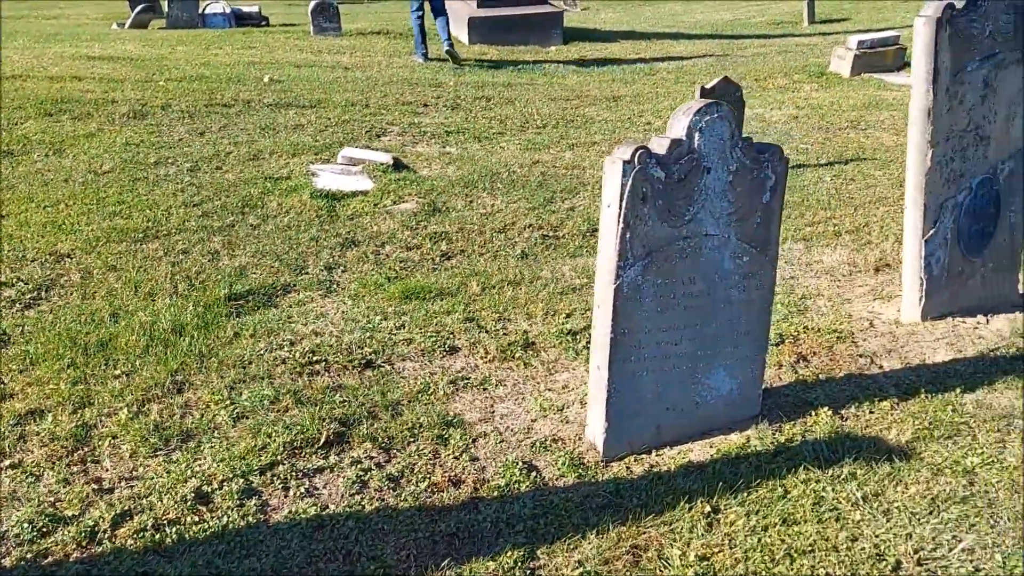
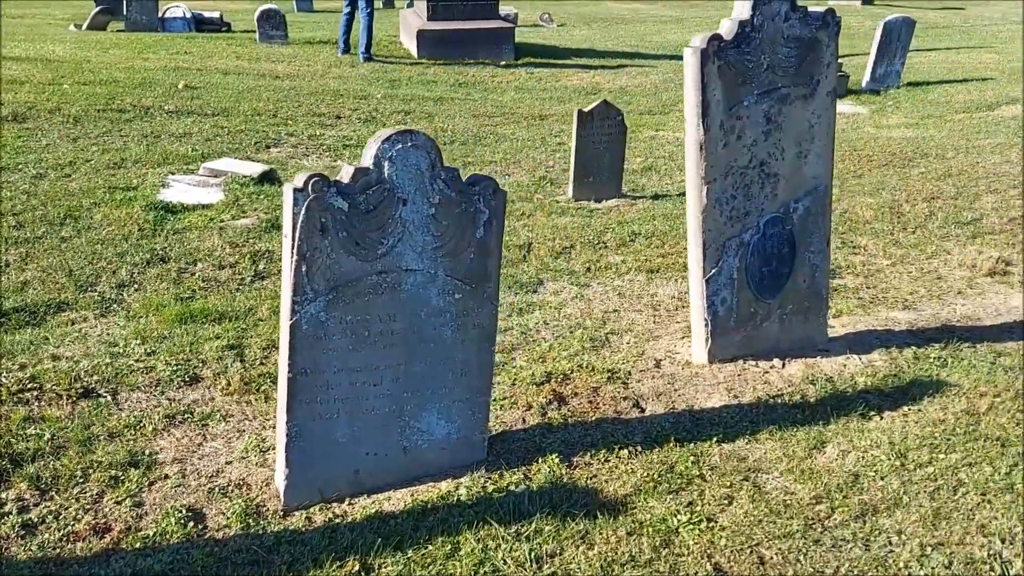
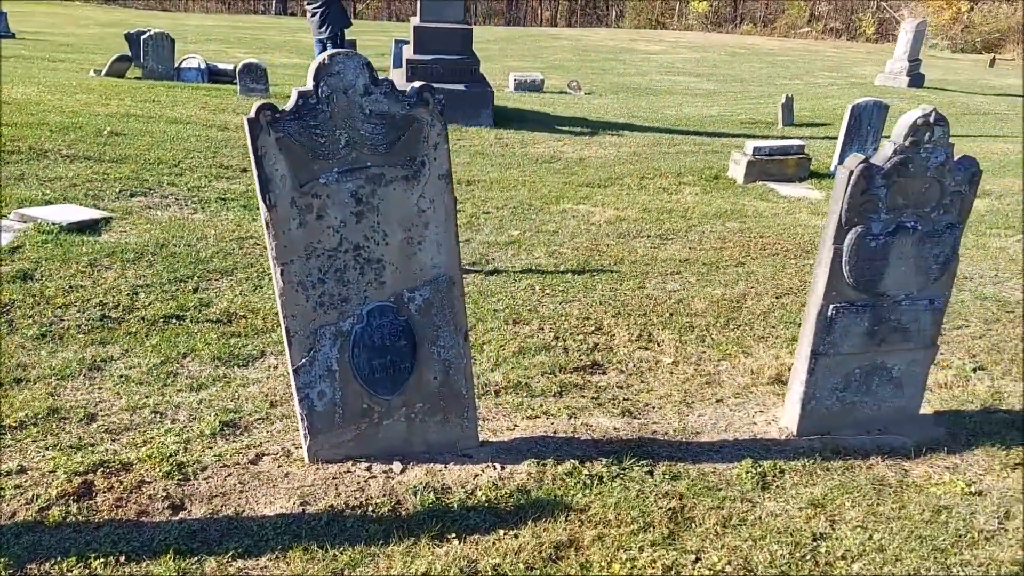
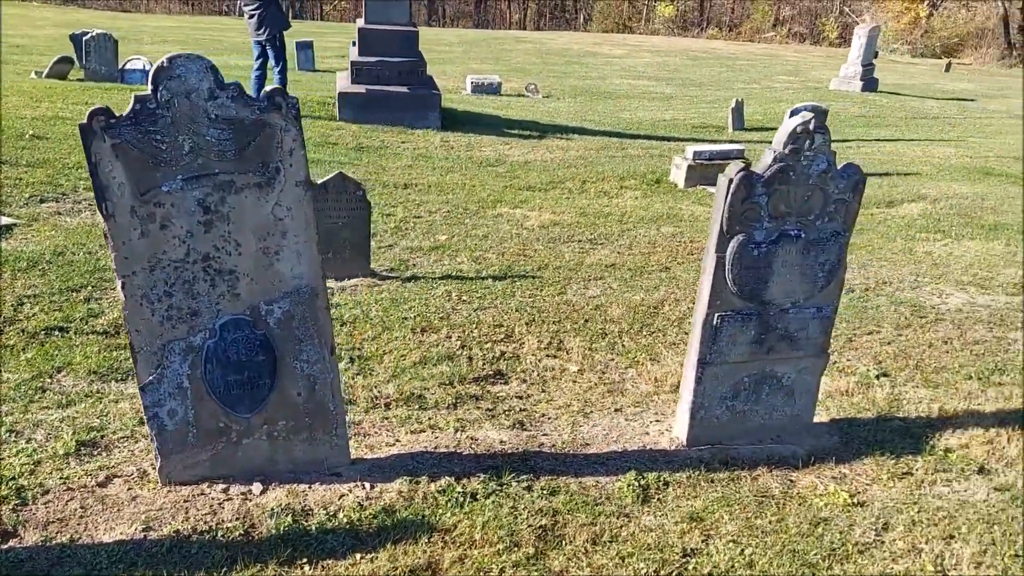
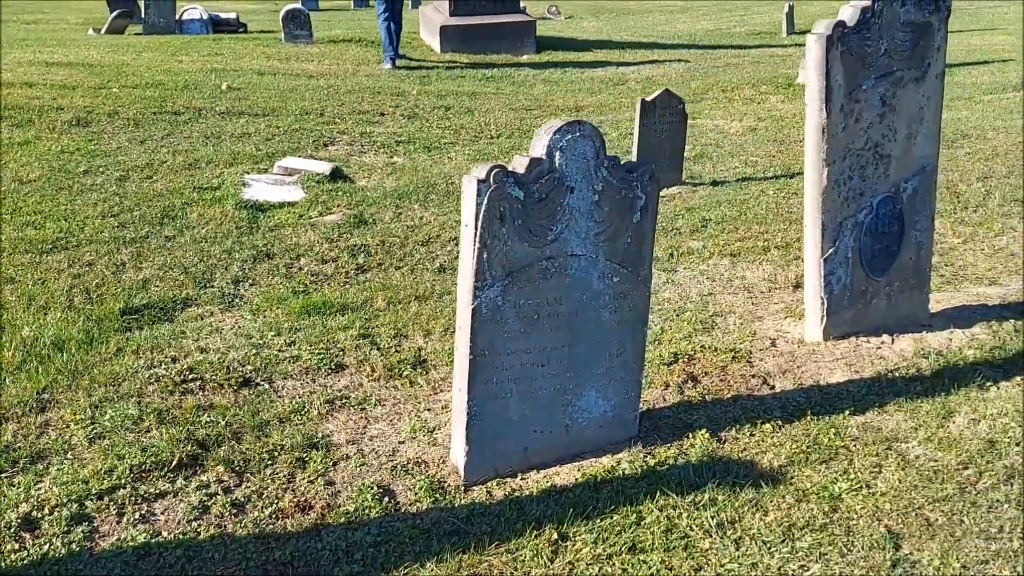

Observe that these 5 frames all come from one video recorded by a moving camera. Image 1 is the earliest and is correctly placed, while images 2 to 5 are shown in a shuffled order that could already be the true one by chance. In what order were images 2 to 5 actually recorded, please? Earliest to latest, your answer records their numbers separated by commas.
5, 2, 3, 4
